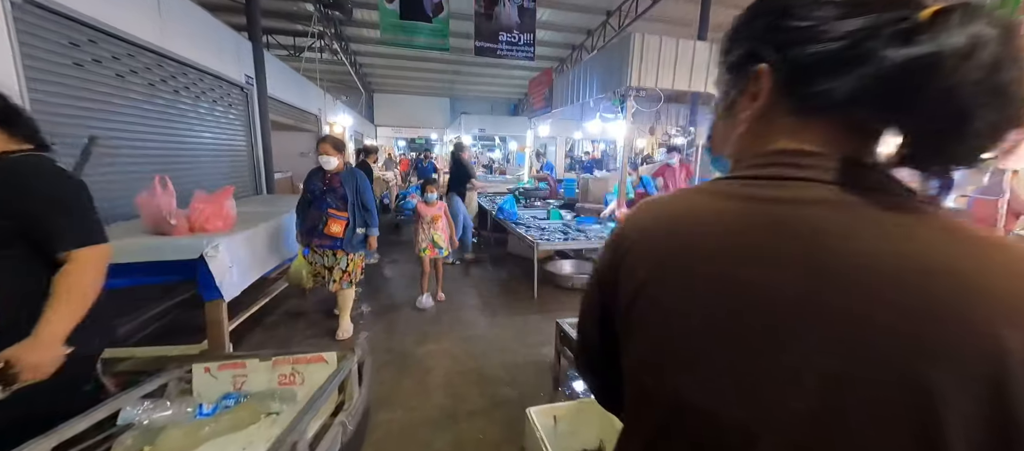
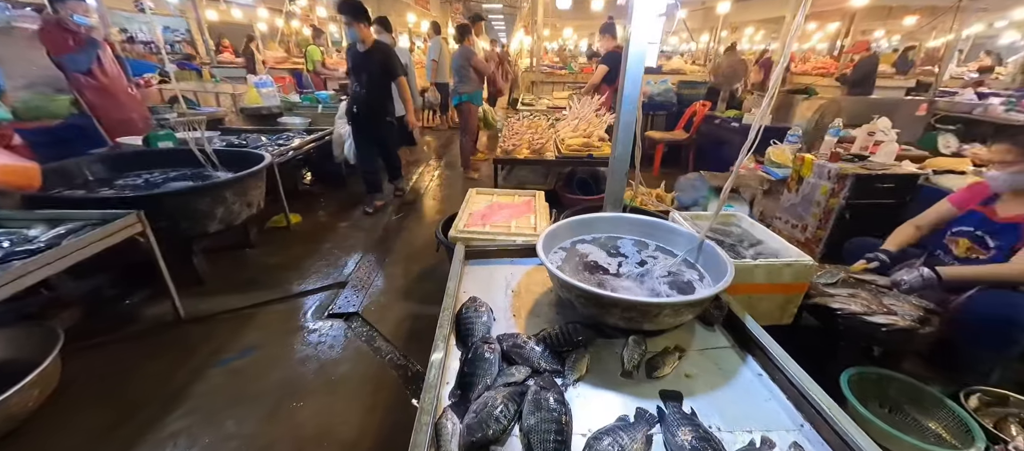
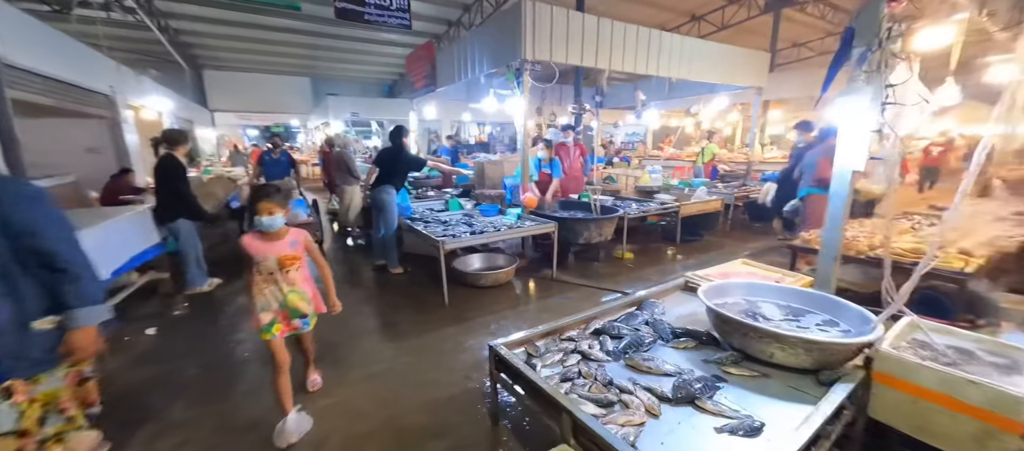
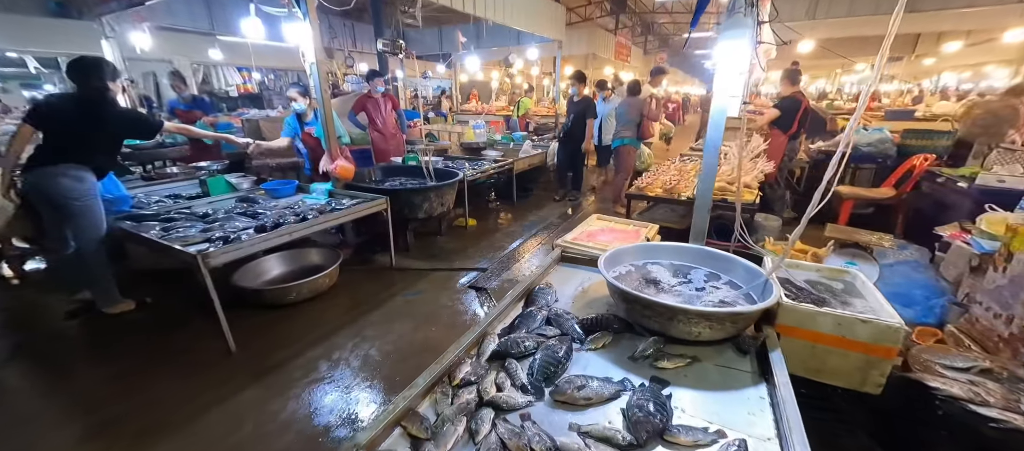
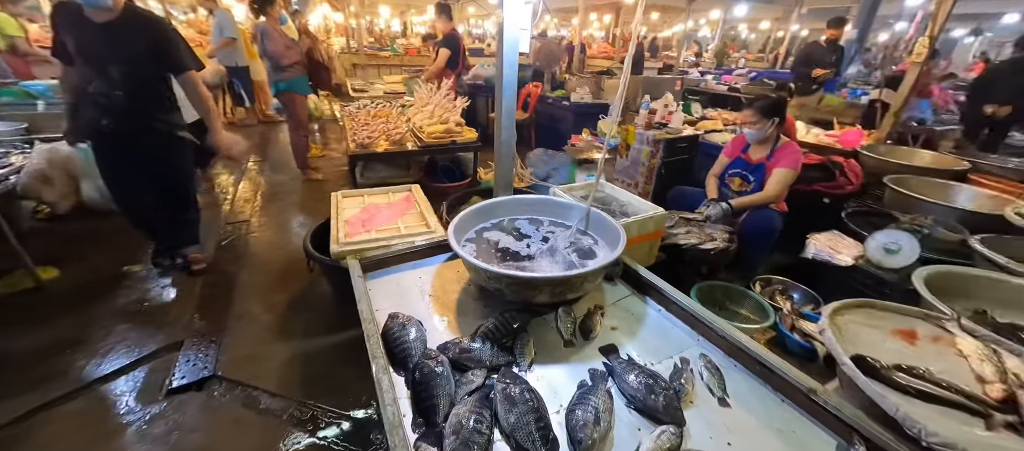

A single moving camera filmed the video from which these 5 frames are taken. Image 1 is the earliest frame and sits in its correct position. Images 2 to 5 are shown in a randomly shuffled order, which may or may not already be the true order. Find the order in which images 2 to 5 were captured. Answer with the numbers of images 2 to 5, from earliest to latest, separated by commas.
3, 4, 2, 5
